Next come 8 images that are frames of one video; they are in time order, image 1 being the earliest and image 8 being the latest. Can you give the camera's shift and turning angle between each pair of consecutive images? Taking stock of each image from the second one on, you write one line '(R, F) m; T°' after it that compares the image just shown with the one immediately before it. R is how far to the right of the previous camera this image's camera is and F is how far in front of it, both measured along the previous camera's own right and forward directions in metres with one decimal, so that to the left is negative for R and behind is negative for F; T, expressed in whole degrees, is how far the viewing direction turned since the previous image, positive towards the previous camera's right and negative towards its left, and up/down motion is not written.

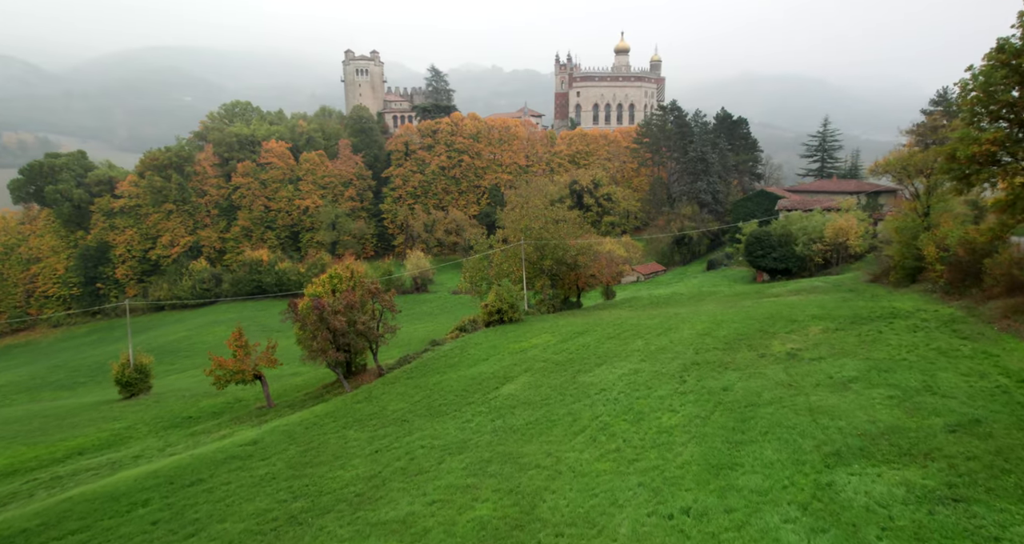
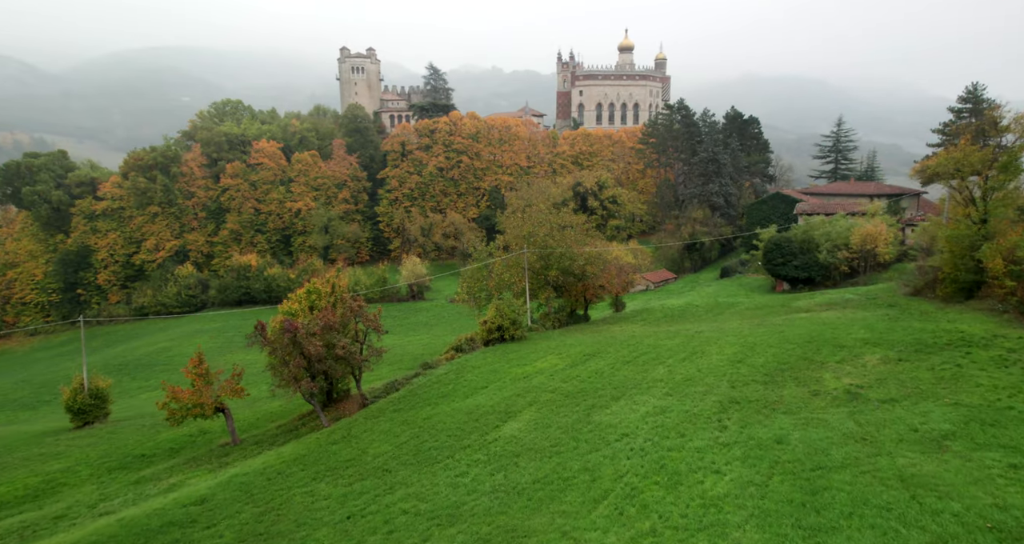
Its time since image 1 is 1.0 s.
(-0.1, +3.0) m; 0°
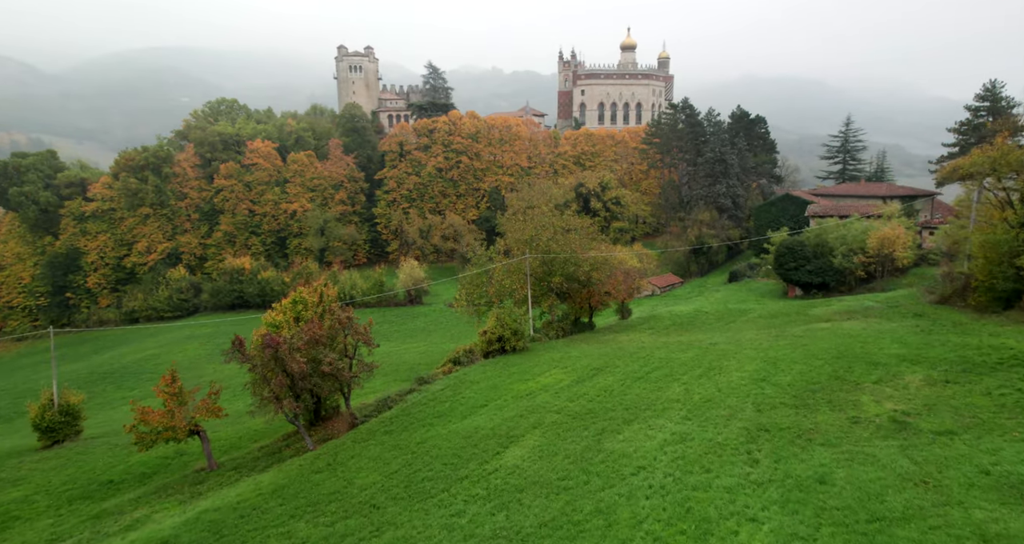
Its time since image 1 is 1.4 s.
(0.0, +1.6) m; 0°
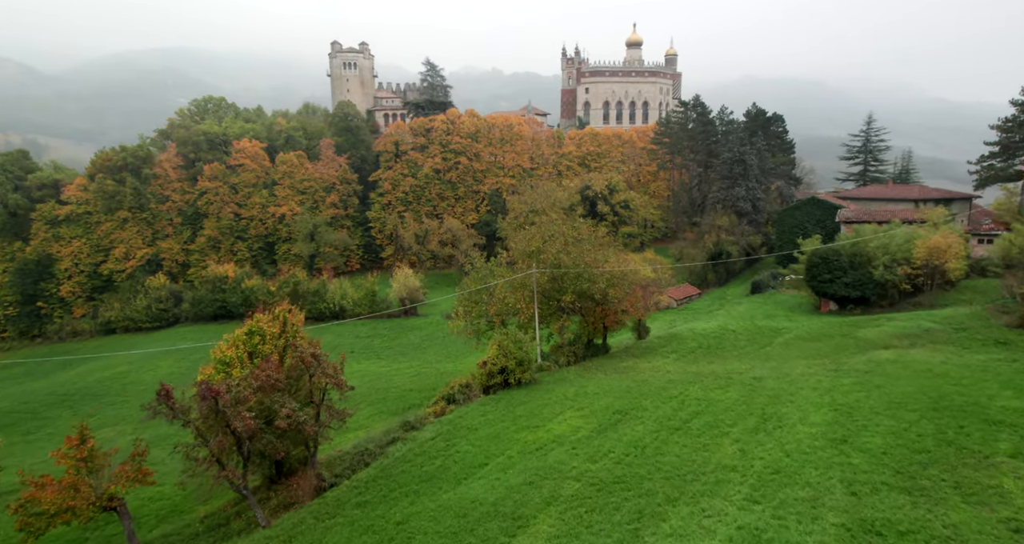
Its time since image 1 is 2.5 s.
(-0.1, +3.9) m; 0°
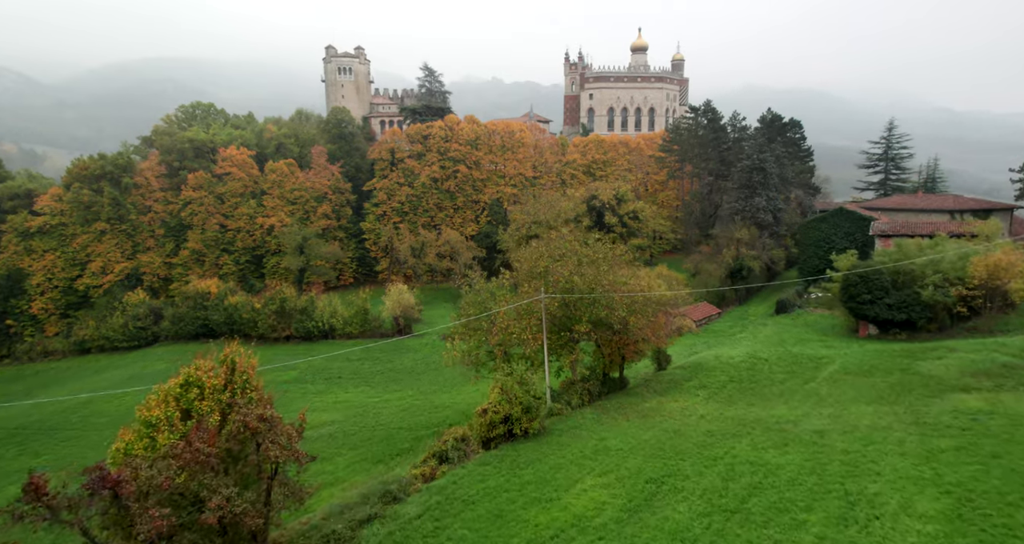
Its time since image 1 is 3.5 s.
(-0.1, +3.6) m; 0°
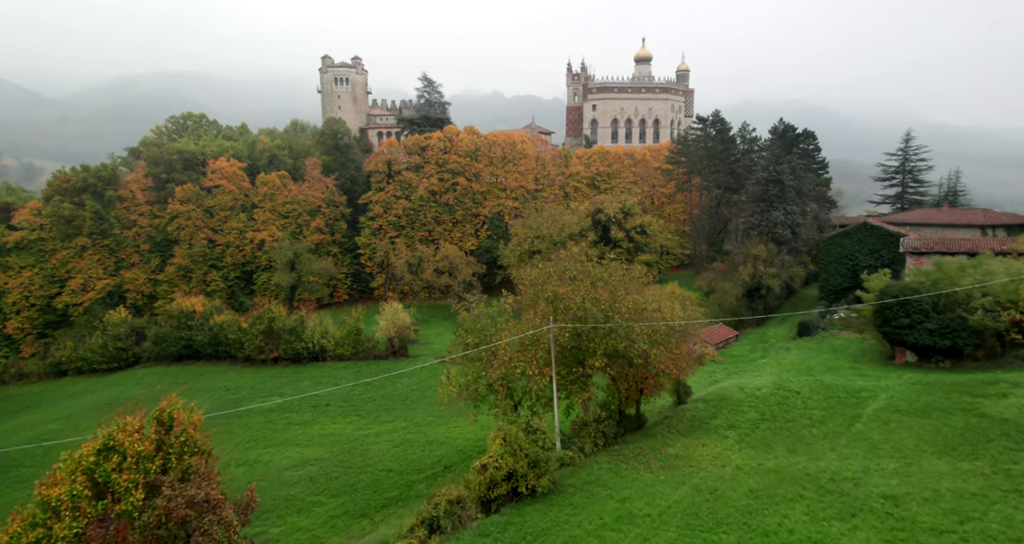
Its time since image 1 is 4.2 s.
(-0.1, +2.7) m; 0°
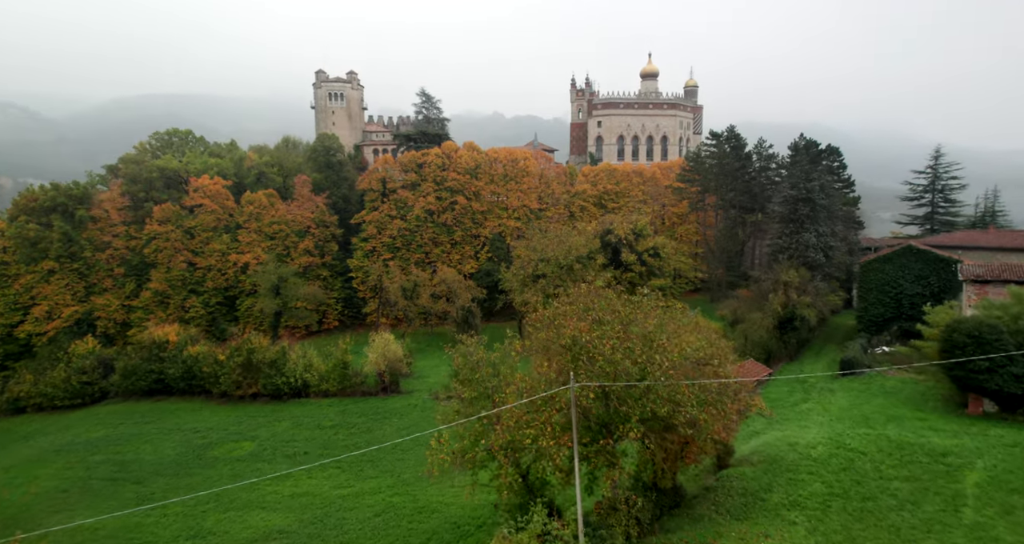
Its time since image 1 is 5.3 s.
(-0.1, +4.2) m; 0°
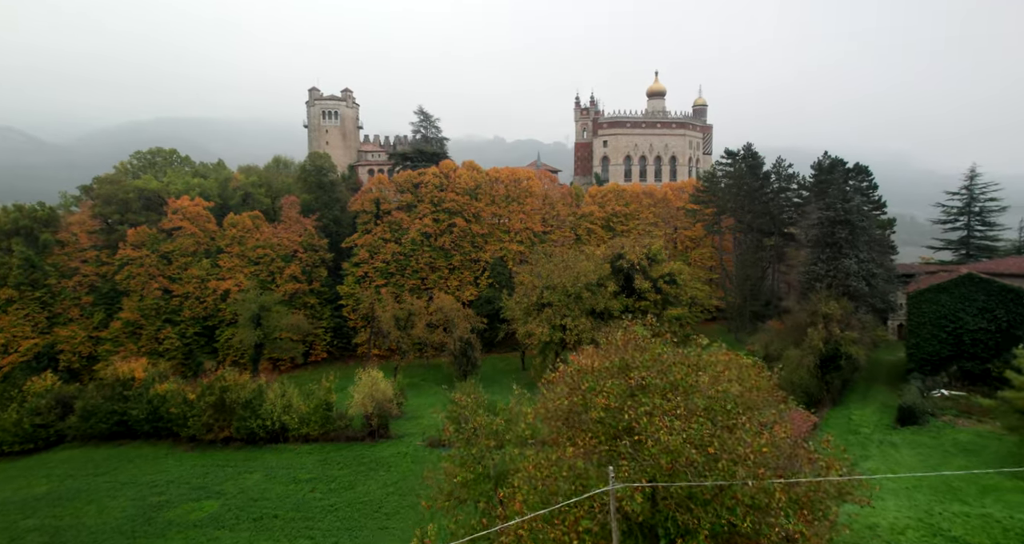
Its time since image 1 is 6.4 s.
(-0.1, +4.3) m; 0°
